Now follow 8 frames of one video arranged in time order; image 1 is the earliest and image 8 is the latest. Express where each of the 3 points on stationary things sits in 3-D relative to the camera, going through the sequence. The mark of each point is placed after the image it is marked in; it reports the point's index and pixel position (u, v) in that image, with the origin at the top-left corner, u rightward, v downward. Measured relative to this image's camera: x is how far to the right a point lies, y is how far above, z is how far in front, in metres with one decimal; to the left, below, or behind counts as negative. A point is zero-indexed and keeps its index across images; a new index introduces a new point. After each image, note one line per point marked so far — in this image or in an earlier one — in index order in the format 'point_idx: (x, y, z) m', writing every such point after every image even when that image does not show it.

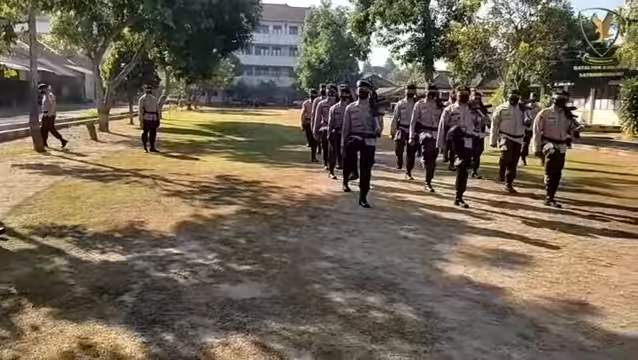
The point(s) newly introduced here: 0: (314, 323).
0: (0.0, -1.4, +5.3) m
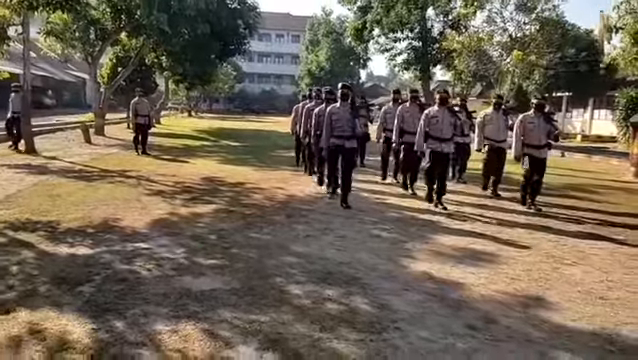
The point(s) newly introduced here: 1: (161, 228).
0: (-0.5, -1.3, +5.4) m
1: (-2.6, -0.8, +8.9) m
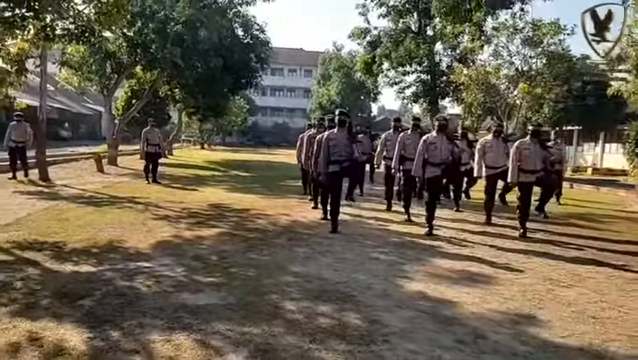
0: (-0.6, -1.5, +5.5) m
1: (-2.6, -1.1, +9.1) m
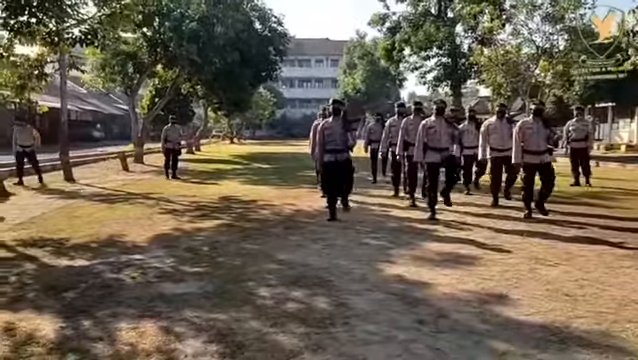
0: (-0.9, -1.4, +5.7) m
1: (-2.7, -1.1, +9.3) m
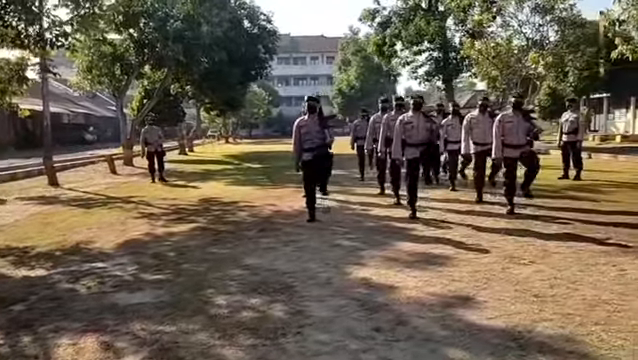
0: (-1.4, -1.4, +5.4) m
1: (-3.2, -1.1, +9.1) m
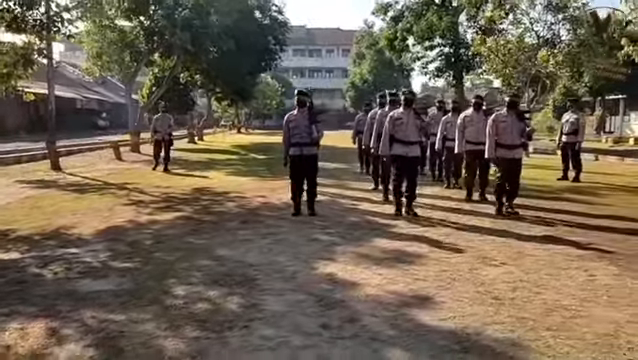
0: (-1.9, -1.3, +5.4) m
1: (-3.6, -0.9, +9.1) m
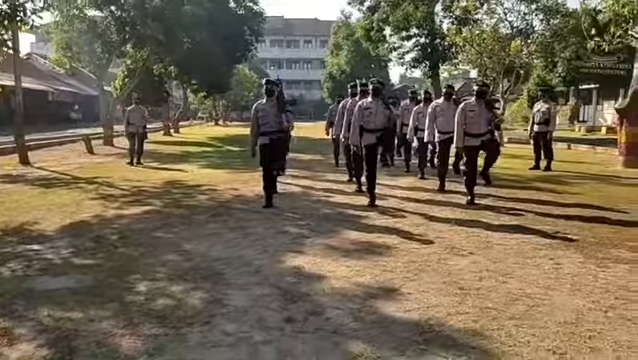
0: (-2.2, -1.2, +5.2) m
1: (-4.0, -0.8, +8.9) m
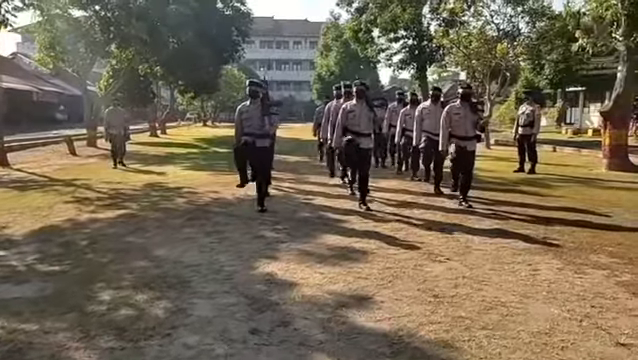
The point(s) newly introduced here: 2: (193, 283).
0: (-2.5, -1.3, +5.0) m
1: (-4.4, -0.9, +8.6) m
2: (-1.4, -1.1, +6.1) m
